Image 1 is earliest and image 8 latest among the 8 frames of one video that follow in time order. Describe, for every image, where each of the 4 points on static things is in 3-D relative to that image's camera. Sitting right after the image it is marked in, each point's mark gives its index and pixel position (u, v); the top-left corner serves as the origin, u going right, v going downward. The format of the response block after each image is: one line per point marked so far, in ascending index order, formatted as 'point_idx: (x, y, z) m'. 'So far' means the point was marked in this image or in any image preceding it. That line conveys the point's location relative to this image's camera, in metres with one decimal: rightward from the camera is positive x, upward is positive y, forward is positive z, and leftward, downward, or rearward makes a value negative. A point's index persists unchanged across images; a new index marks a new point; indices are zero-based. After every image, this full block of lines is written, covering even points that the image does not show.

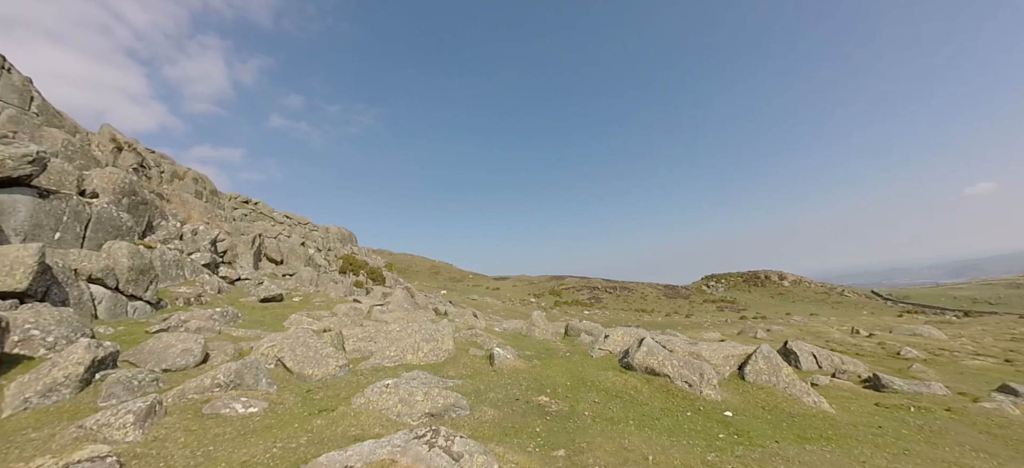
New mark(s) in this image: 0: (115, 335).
0: (-17.8, -4.4, +18.2) m
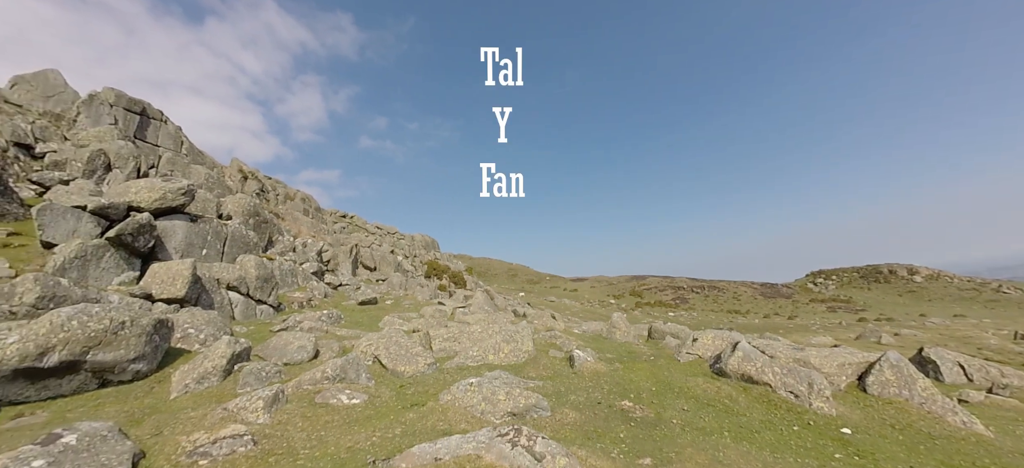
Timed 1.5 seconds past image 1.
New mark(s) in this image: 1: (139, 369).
0: (-14.1, -5.2, +21.8) m
1: (-15.3, -5.5, +17.0) m
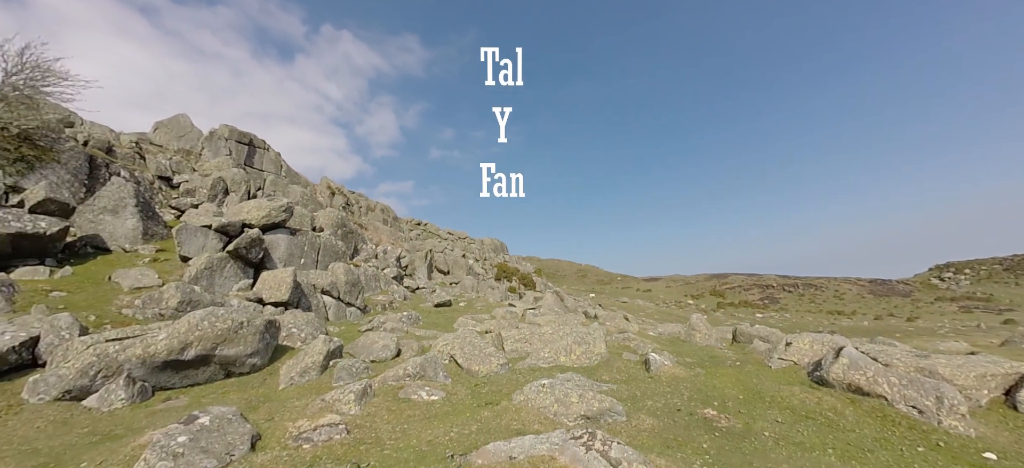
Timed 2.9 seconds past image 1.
0: (-10.2, -5.8, +24.3) m
1: (-12.3, -6.1, +19.8) m
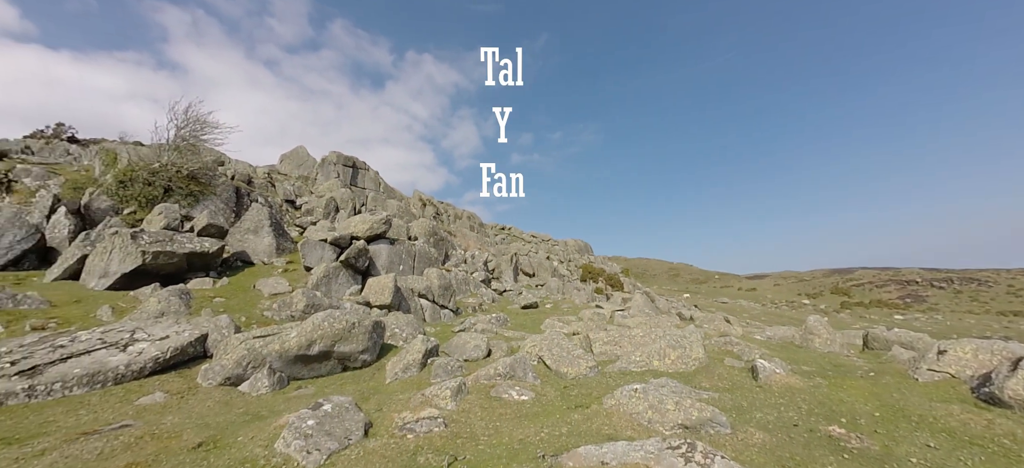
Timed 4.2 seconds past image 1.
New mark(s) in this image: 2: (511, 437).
0: (-4.8, -6.3, +26.2) m
1: (-7.9, -6.7, +22.3) m
2: (0.0, -8.7, +17.7) m
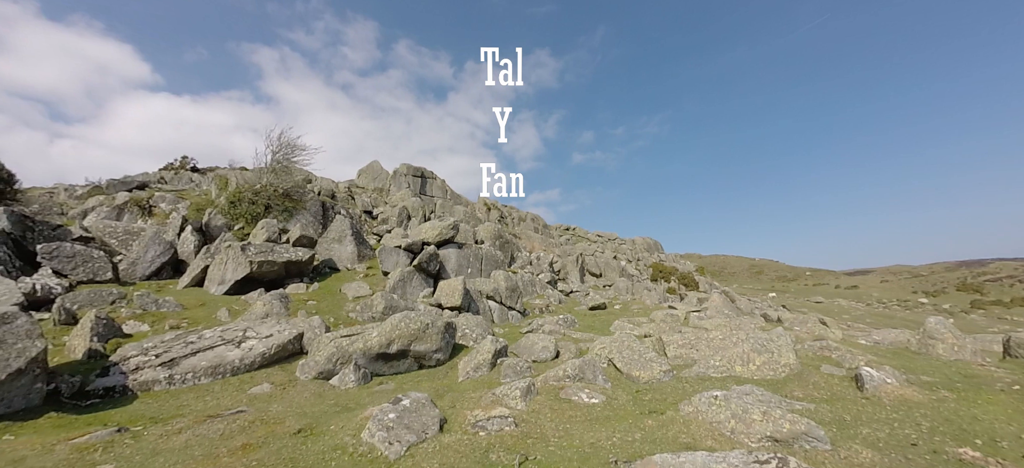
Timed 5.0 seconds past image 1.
0: (-0.4, -6.4, +26.7) m
1: (-4.1, -7.0, +23.5) m
2: (+2.8, -8.7, +17.5) m
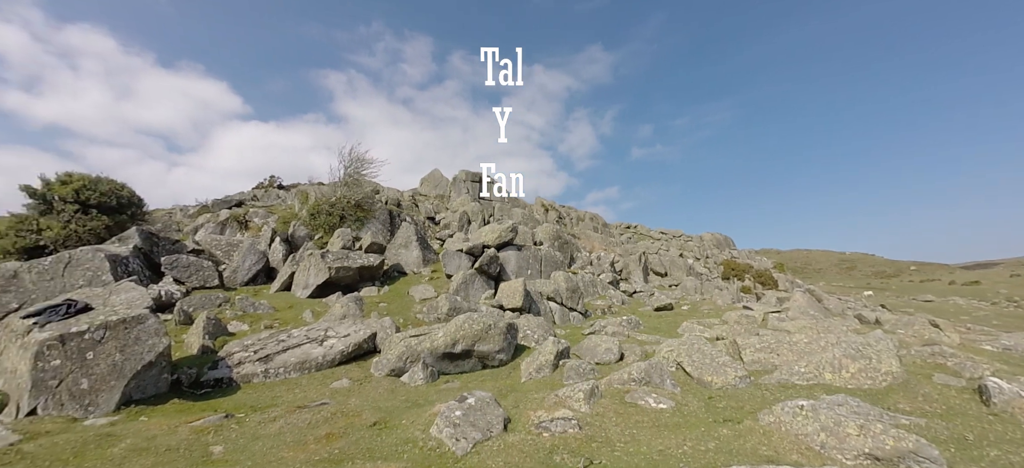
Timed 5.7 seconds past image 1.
0: (+3.7, -6.5, +26.5) m
1: (-0.5, -7.2, +23.9) m
2: (+5.3, -8.6, +16.8) m
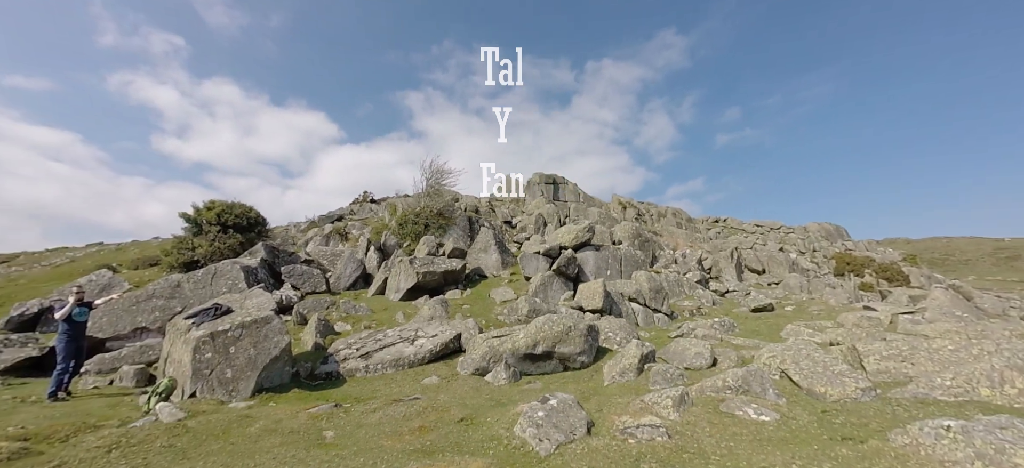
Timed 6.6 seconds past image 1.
0: (+8.8, -6.3, +25.1) m
1: (+4.1, -7.2, +23.6) m
2: (+8.3, -8.4, +15.3) m
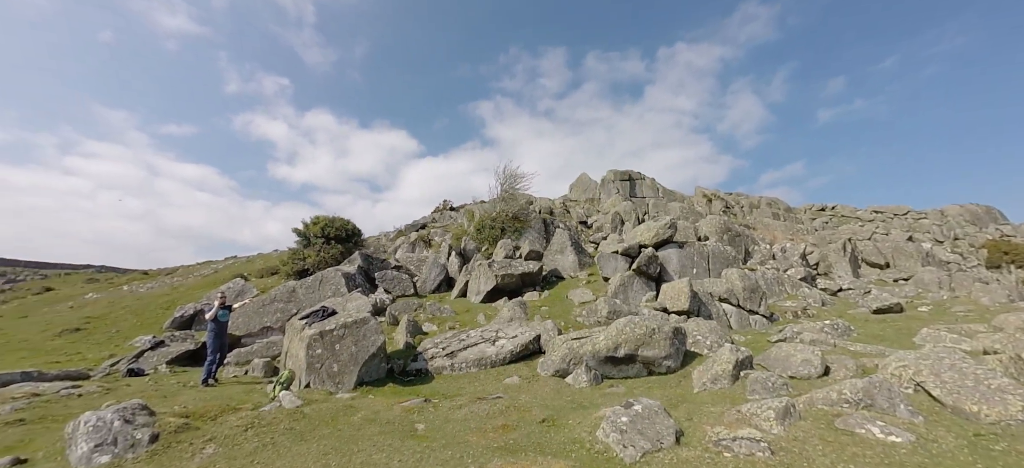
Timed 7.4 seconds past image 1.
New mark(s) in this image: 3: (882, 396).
0: (+13.4, -5.9, +22.7) m
1: (+8.5, -7.0, +22.2) m
2: (+10.8, -8.1, +13.2) m
3: (+14.9, -6.5, +16.7) m
